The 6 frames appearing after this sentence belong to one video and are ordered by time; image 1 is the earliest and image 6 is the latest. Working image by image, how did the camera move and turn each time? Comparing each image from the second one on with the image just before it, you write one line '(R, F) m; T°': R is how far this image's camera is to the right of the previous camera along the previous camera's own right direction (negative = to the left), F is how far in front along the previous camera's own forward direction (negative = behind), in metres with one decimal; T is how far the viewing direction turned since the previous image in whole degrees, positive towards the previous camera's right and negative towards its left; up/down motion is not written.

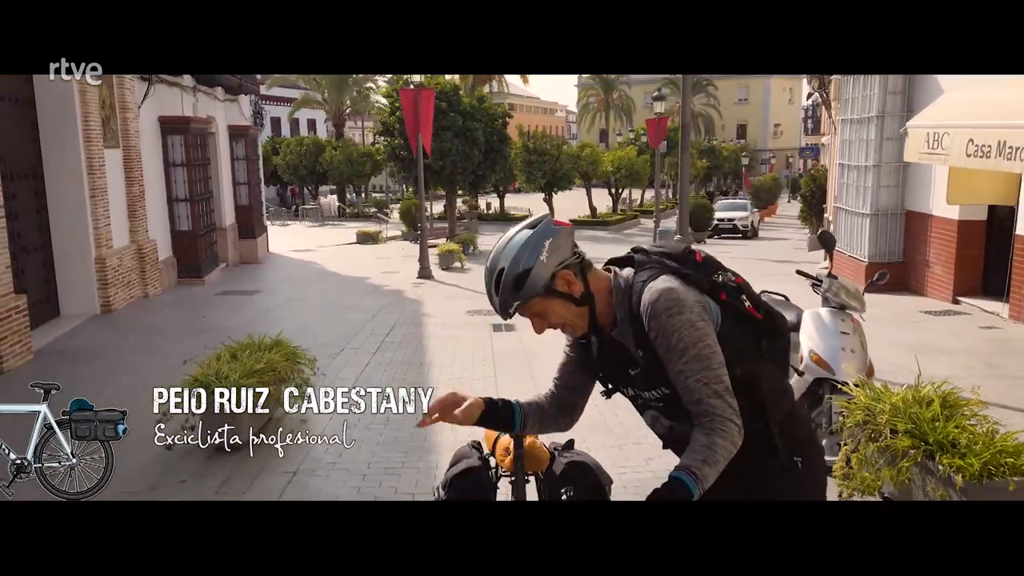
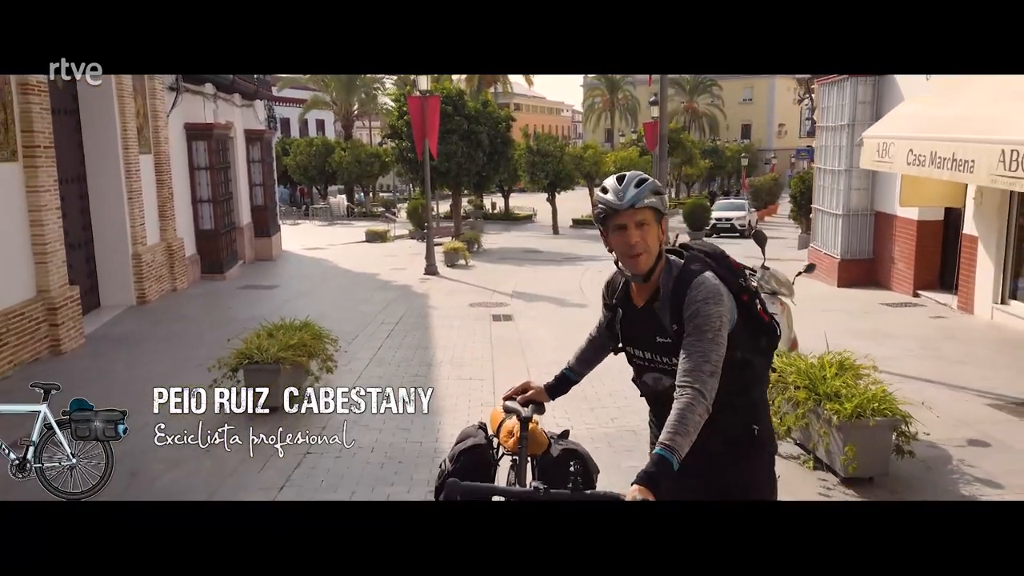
(+0.1, -1.1) m; 0°
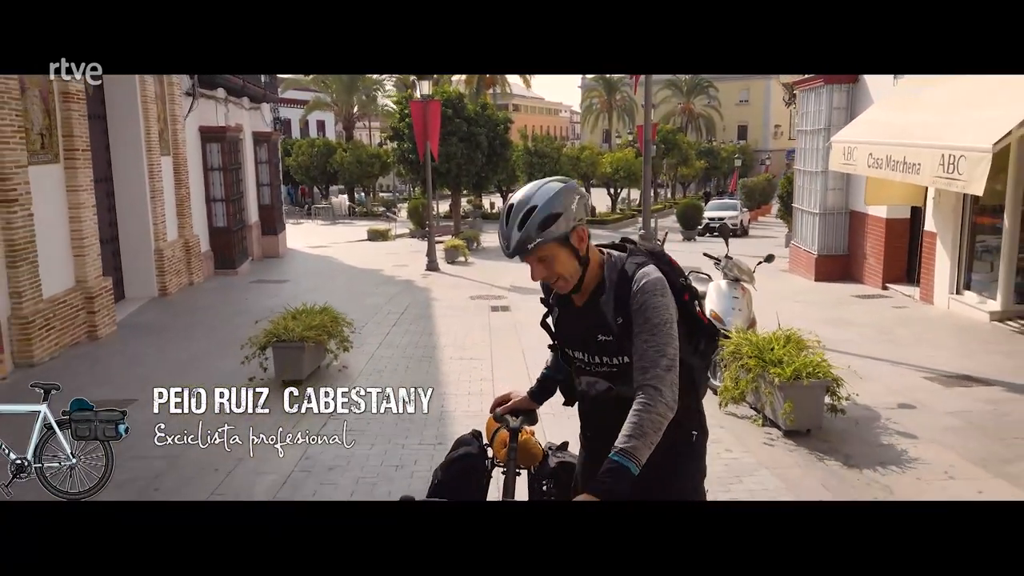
(0.0, -0.9) m; 0°
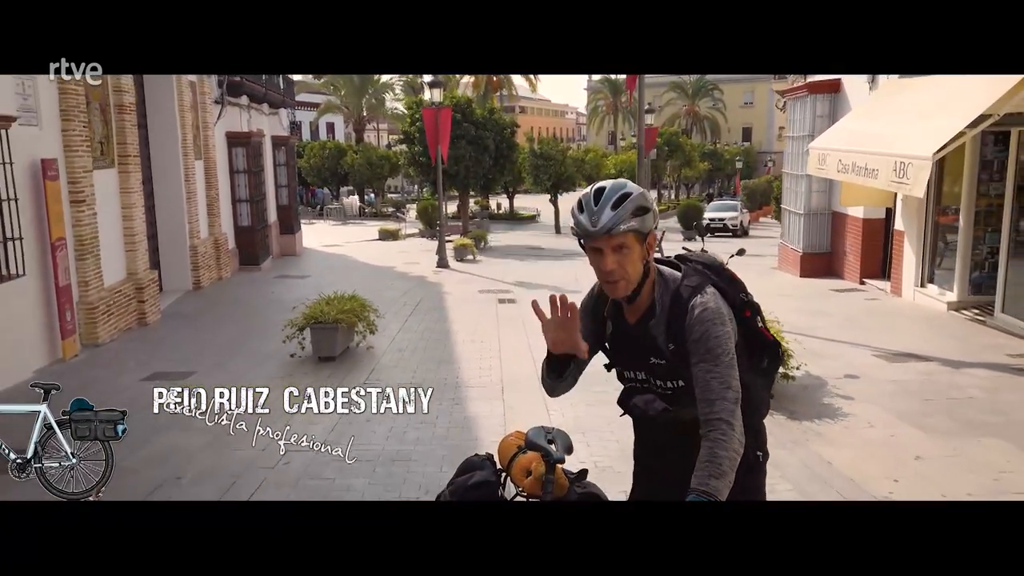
(0.0, -1.2) m; 0°
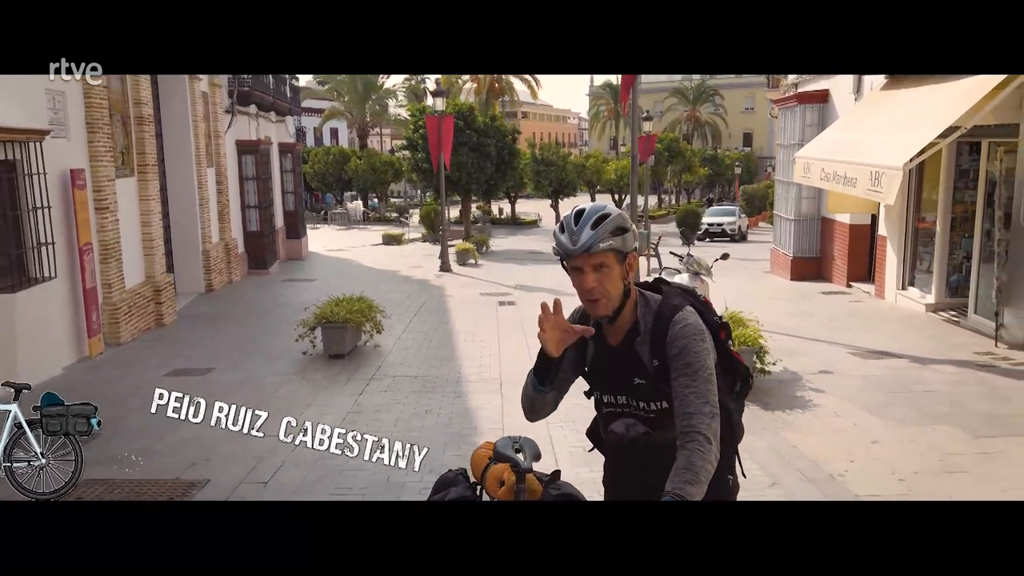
(0.0, -0.6) m; 0°
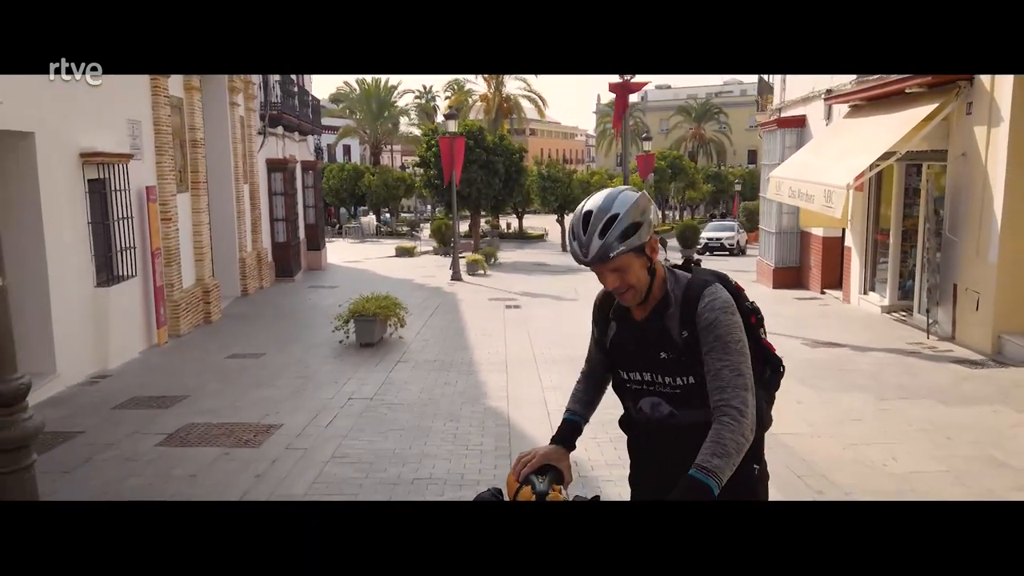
(+0.1, -1.7) m; -1°
